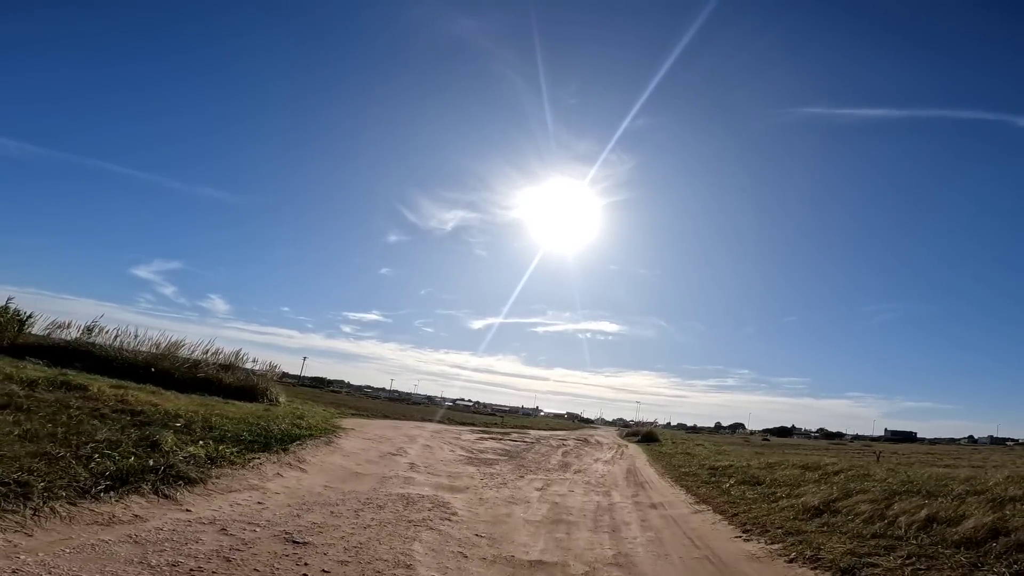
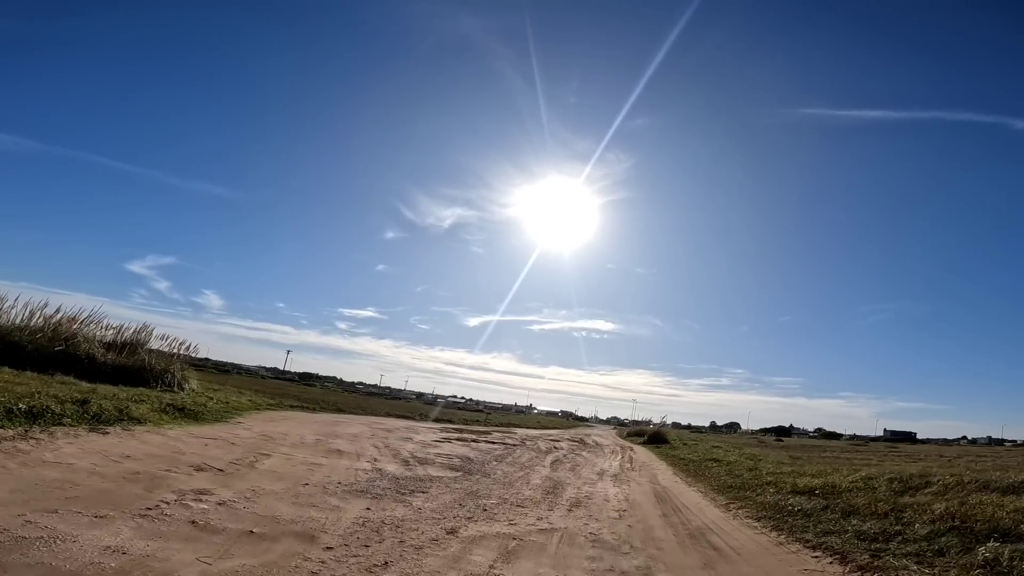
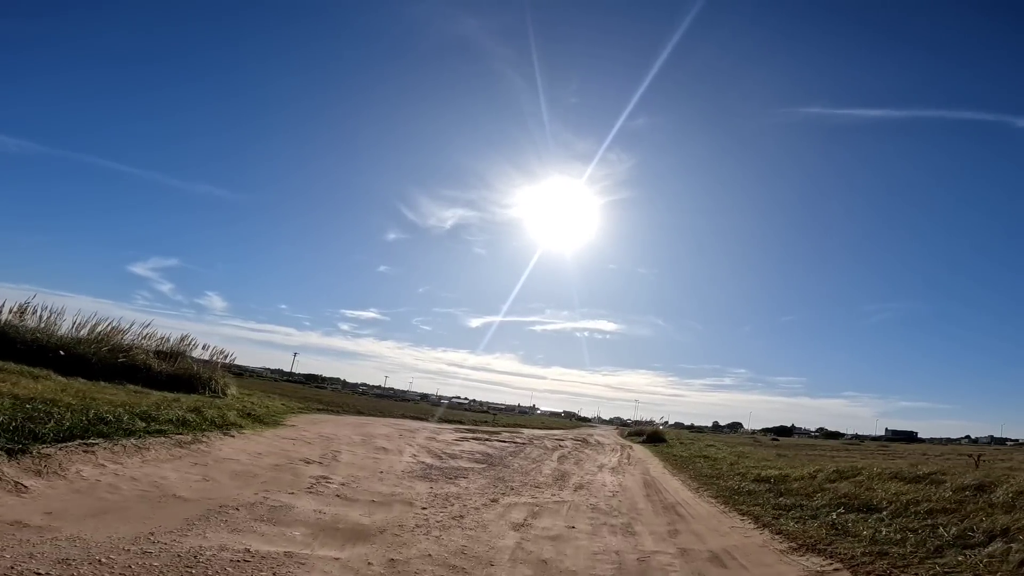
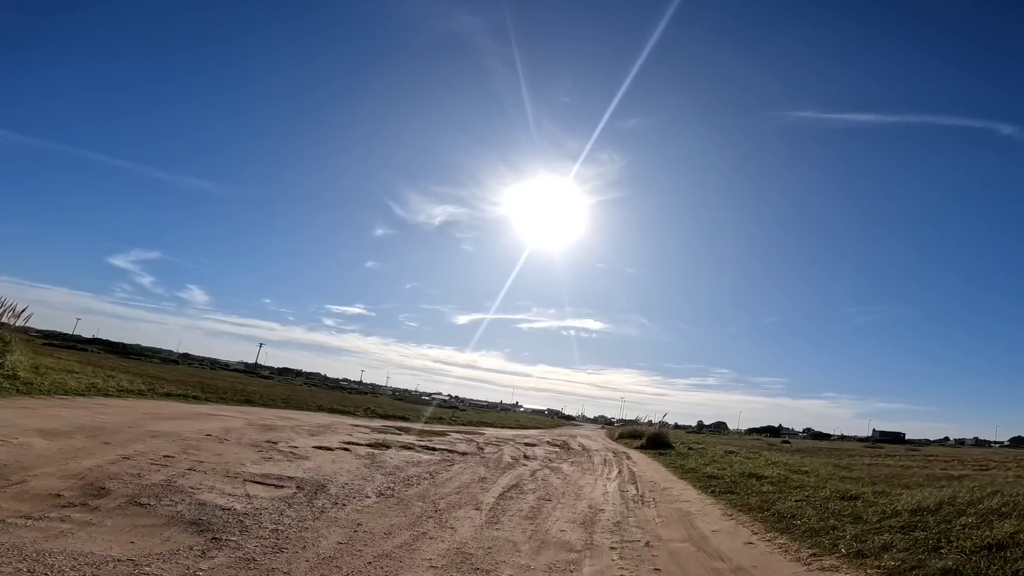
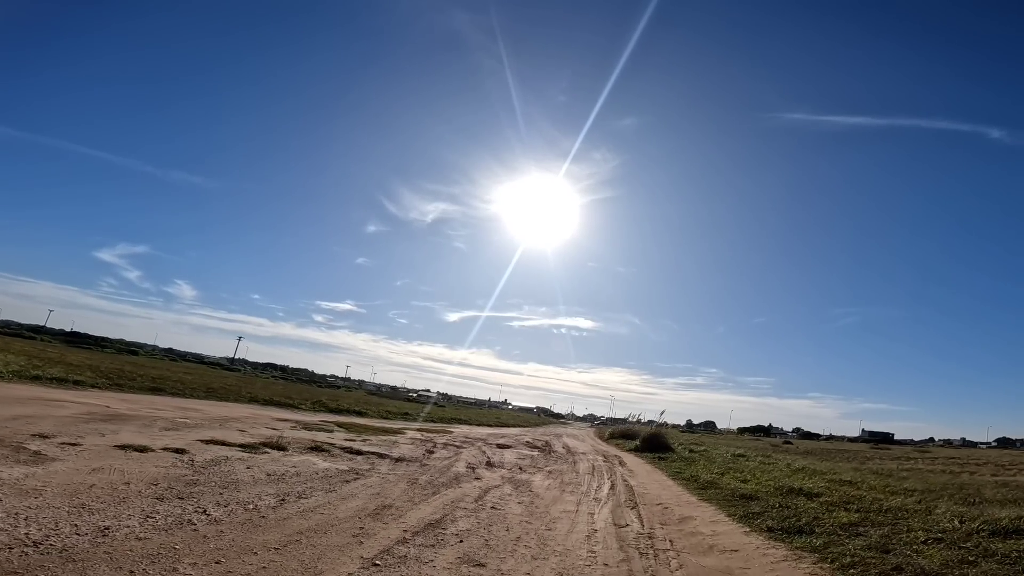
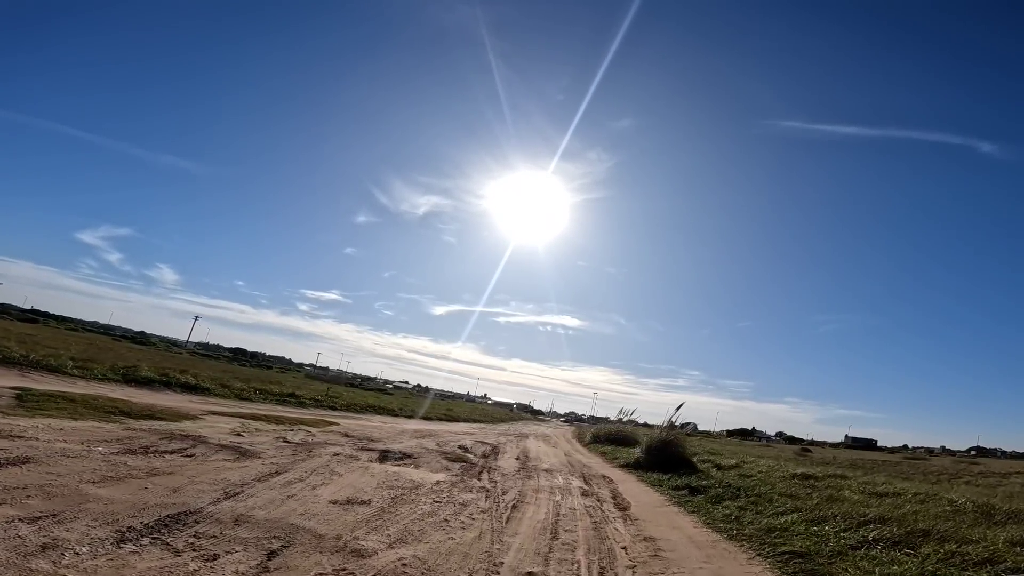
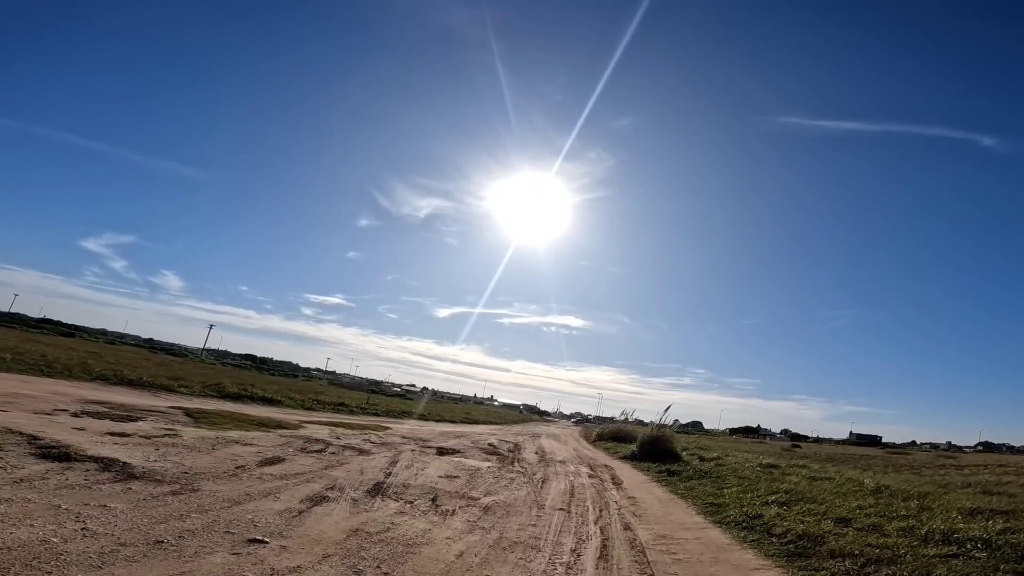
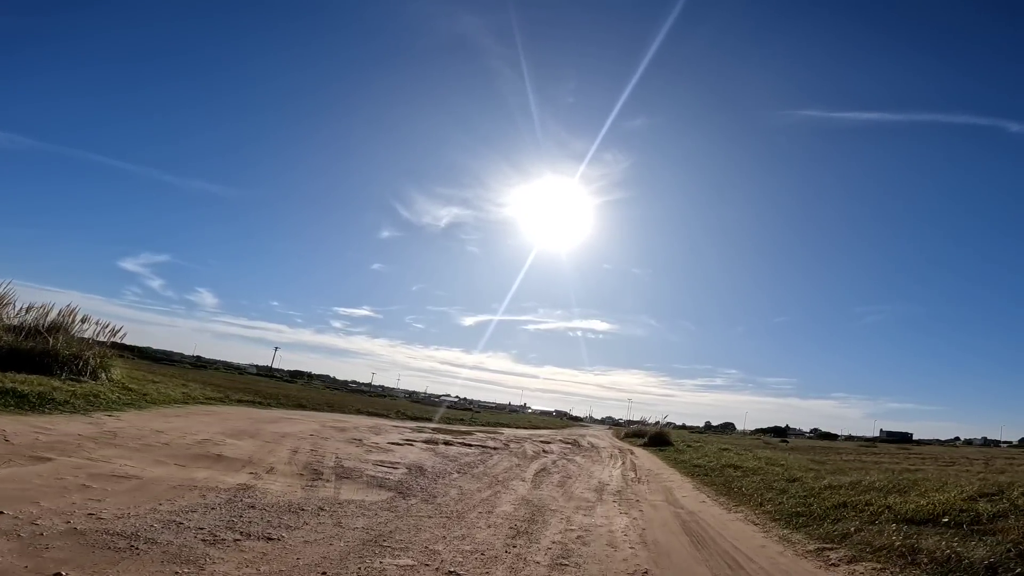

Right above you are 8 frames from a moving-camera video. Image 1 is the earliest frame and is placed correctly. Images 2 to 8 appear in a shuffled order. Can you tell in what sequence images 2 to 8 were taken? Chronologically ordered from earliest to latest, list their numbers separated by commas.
3, 2, 8, 4, 5, 7, 6
